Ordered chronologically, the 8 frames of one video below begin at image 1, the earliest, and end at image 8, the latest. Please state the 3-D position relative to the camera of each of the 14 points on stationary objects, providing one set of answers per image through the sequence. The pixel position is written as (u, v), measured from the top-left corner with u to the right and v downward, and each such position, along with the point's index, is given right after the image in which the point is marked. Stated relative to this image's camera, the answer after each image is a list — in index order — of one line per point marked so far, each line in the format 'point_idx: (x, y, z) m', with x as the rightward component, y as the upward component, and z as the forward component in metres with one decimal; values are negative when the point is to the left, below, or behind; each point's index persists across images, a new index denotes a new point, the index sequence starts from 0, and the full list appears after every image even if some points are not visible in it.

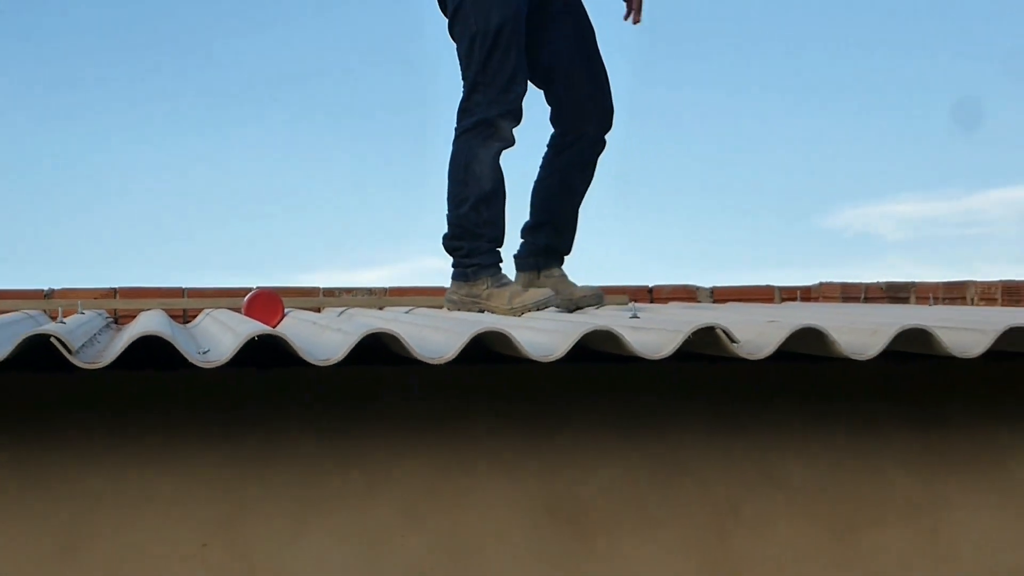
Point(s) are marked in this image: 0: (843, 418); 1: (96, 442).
0: (+0.4, -0.2, +1.7) m
1: (-0.5, -0.2, +1.6) m
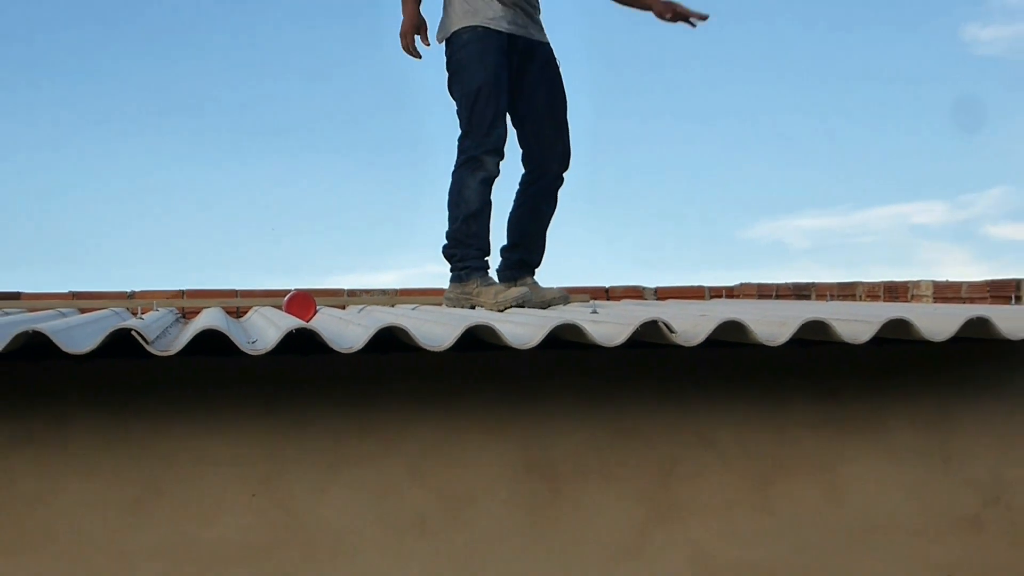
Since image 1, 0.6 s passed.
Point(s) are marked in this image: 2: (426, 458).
0: (+0.4, -0.2, +2.1) m
1: (-0.5, -0.2, +2.1) m
2: (-0.2, -0.3, +2.0) m
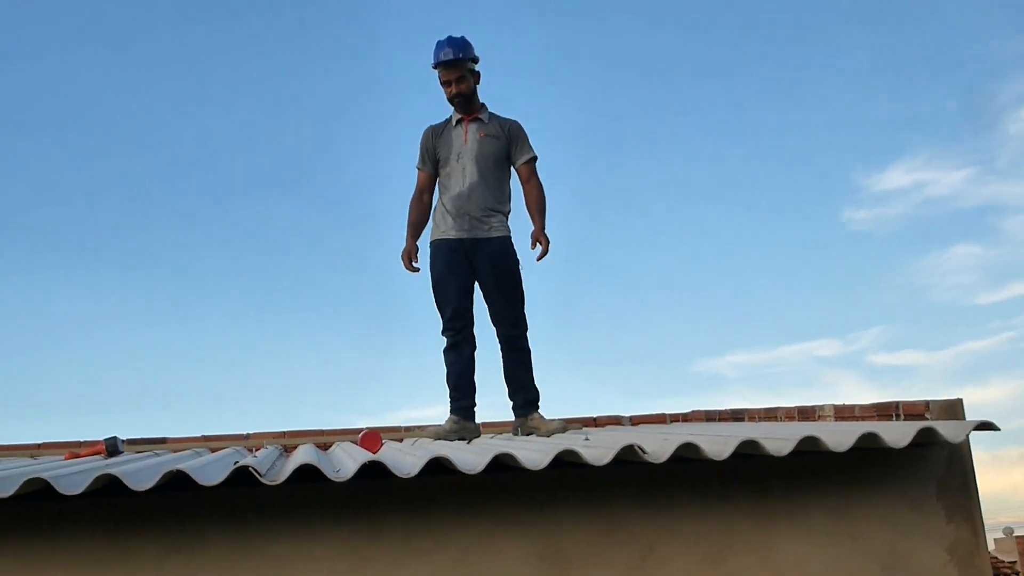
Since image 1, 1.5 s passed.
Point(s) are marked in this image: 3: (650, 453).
0: (+0.4, -0.4, +2.8) m
1: (-0.5, -0.5, +2.7) m
2: (-0.1, -0.5, +2.7) m
3: (+0.3, -0.3, +2.7) m
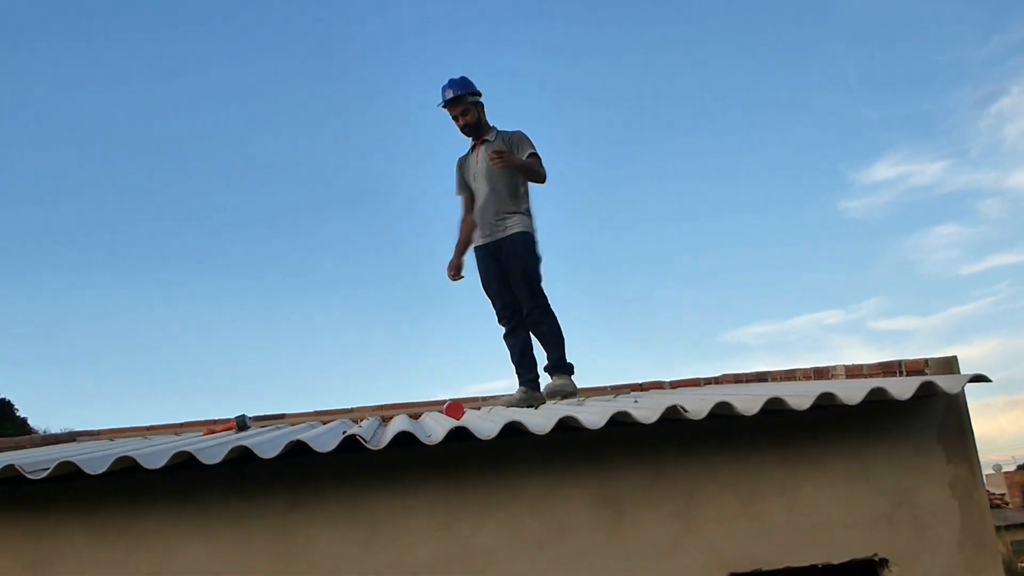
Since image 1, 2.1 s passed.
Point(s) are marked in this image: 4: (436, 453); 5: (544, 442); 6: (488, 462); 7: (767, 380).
0: (+0.6, -0.4, +3.3) m
1: (-0.3, -0.5, +3.2) m
2: (+0.1, -0.5, +3.2) m
3: (+0.4, -0.3, +3.2) m
4: (-0.2, -0.4, +3.2) m
5: (+0.1, -0.4, +3.2) m
6: (-0.1, -0.4, +3.2) m
7: (+0.7, -0.3, +3.7) m
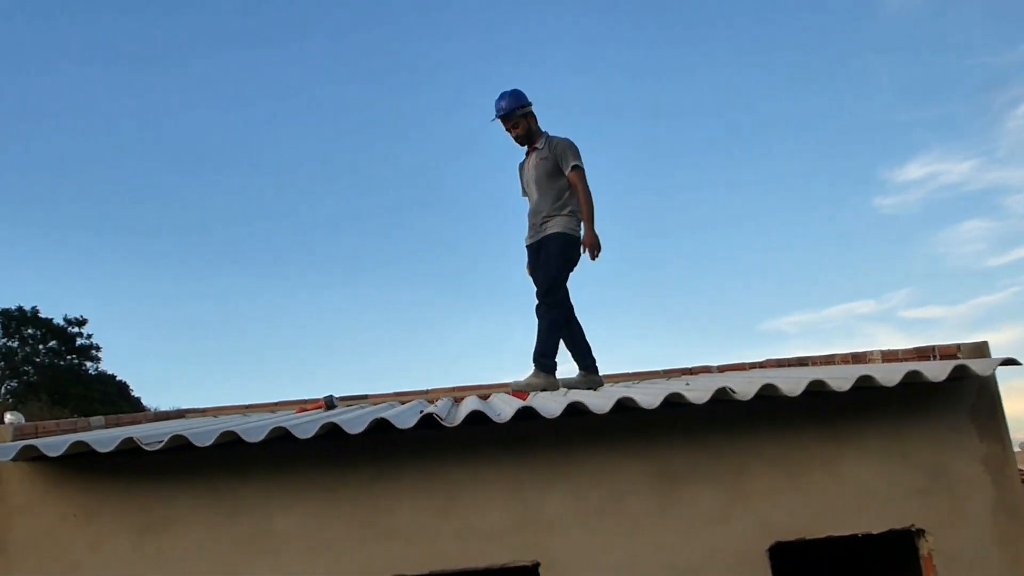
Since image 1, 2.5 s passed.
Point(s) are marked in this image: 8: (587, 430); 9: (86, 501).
0: (+0.7, -0.4, +3.5) m
1: (-0.2, -0.4, +3.4) m
2: (+0.2, -0.5, +3.4) m
3: (+0.6, -0.3, +3.4) m
4: (0.0, -0.4, +3.4) m
5: (+0.2, -0.4, +3.5) m
6: (+0.1, -0.4, +3.4) m
7: (+0.9, -0.2, +4.0) m
8: (+0.2, -0.4, +3.5) m
9: (-1.1, -0.6, +3.4) m
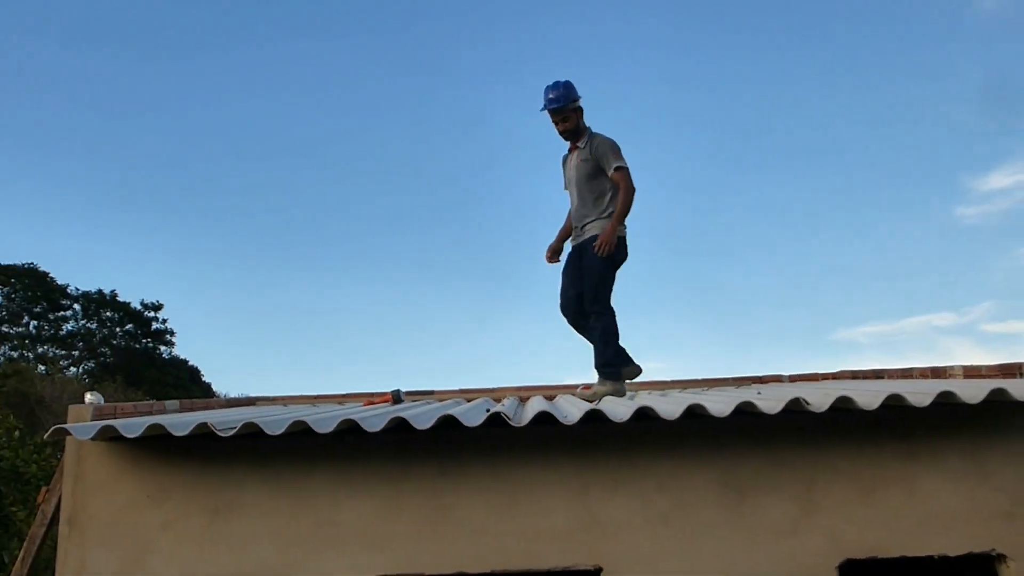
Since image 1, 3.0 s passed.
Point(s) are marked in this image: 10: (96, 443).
0: (+0.9, -0.4, +3.5) m
1: (0.0, -0.4, +3.4) m
2: (+0.4, -0.5, +3.4) m
3: (+0.8, -0.3, +3.4) m
4: (+0.2, -0.4, +3.4) m
5: (+0.4, -0.4, +3.4) m
6: (+0.3, -0.4, +3.4) m
7: (+1.1, -0.3, +3.9) m
8: (+0.4, -0.4, +3.4) m
9: (-0.9, -0.5, +3.4) m
10: (-1.1, -0.4, +3.4) m
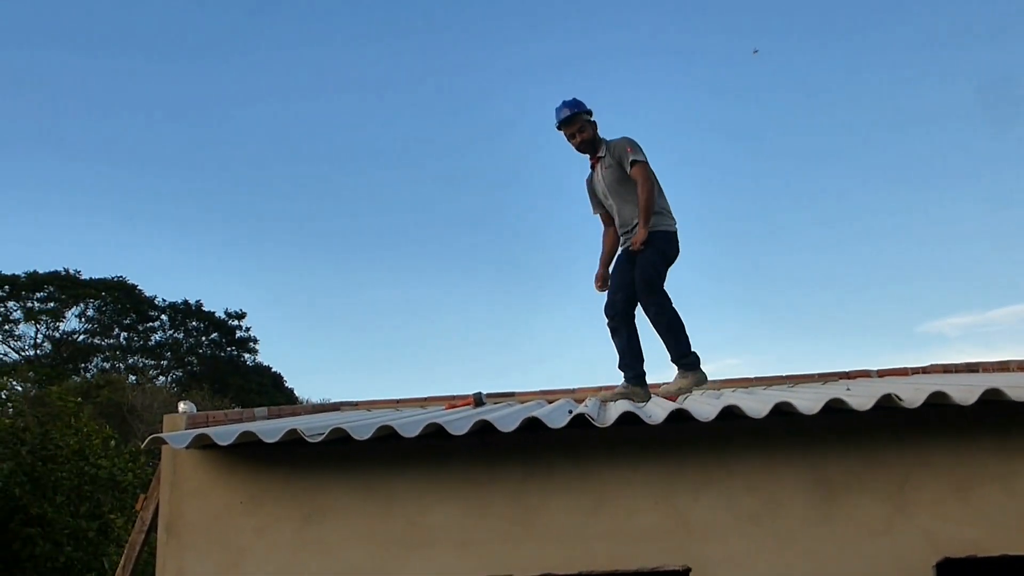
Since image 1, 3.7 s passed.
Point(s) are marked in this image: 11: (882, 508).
0: (+1.2, -0.4, +3.4) m
1: (+0.2, -0.4, +3.4) m
2: (+0.6, -0.5, +3.4) m
3: (+1.0, -0.3, +3.3) m
4: (+0.4, -0.4, +3.4) m
5: (+0.7, -0.4, +3.4) m
6: (+0.5, -0.4, +3.4) m
7: (+1.4, -0.2, +3.8) m
8: (+0.6, -0.4, +3.4) m
9: (-0.7, -0.5, +3.5) m
10: (-0.9, -0.4, +3.5) m
11: (+1.0, -0.6, +3.3) m
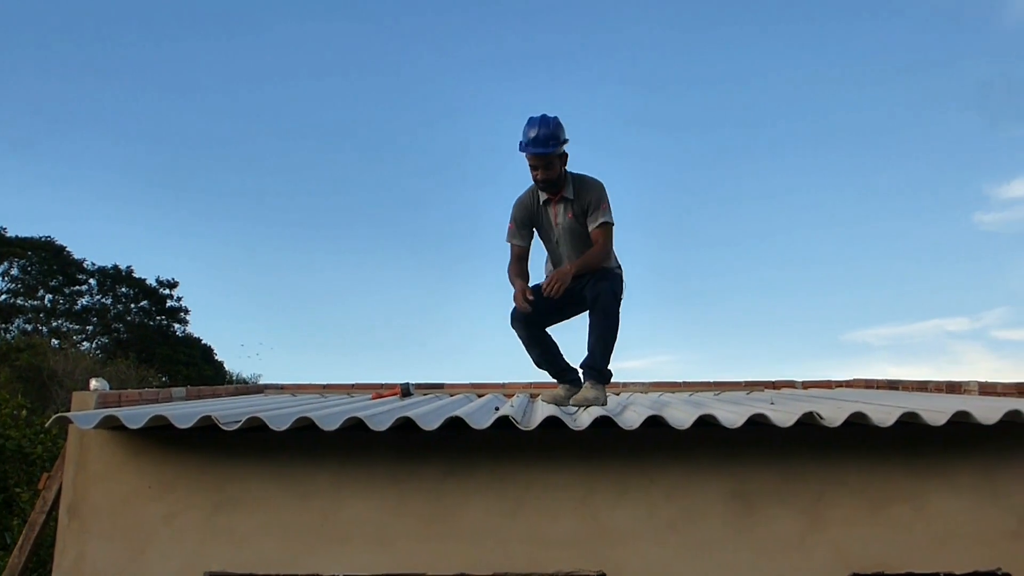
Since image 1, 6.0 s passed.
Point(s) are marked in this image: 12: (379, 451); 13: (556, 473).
0: (+1.0, -0.4, +3.4) m
1: (0.0, -0.4, +3.3) m
2: (+0.4, -0.5, +3.3) m
3: (+0.8, -0.3, +3.3) m
4: (+0.2, -0.4, +3.4) m
5: (+0.5, -0.4, +3.4) m
6: (+0.3, -0.4, +3.4) m
7: (+1.1, -0.3, +3.8) m
8: (+0.4, -0.4, +3.4) m
9: (-0.9, -0.5, +3.4) m
10: (-1.1, -0.4, +3.4) m
11: (+0.7, -0.6, +3.3) m
12: (-0.3, -0.4, +3.4) m
13: (+0.1, -0.5, +3.3) m
